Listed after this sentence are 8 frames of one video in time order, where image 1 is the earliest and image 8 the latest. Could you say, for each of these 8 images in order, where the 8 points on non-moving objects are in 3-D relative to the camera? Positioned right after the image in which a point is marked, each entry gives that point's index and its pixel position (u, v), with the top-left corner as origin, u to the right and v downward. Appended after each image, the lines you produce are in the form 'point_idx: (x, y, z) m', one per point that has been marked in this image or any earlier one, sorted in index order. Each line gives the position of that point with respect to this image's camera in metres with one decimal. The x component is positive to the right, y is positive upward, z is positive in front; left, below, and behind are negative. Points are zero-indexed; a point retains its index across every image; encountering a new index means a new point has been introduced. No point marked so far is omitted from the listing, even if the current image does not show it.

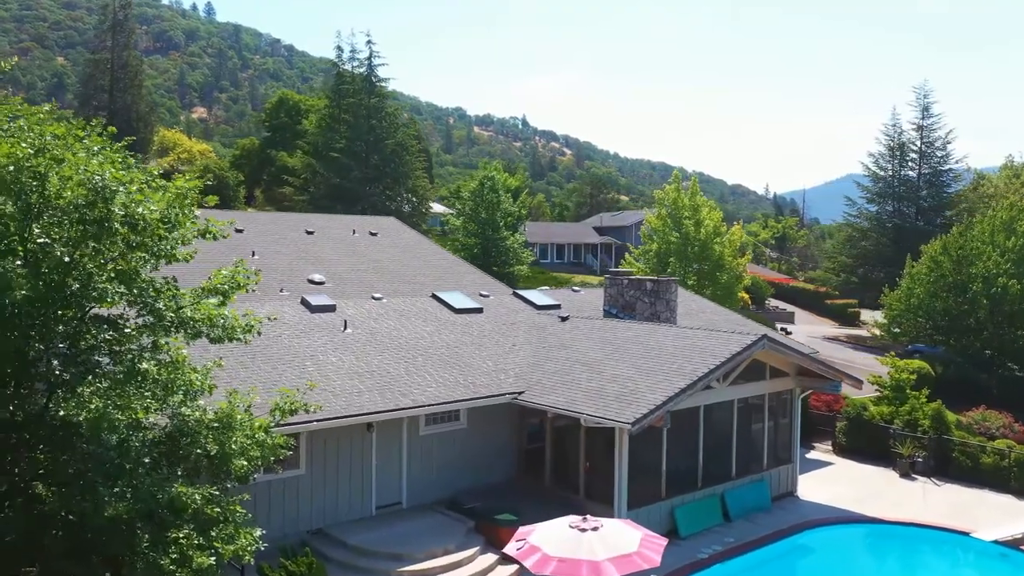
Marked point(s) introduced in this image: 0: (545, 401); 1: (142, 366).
0: (+0.5, -1.7, +12.7) m
1: (-3.3, -0.7, +7.6) m
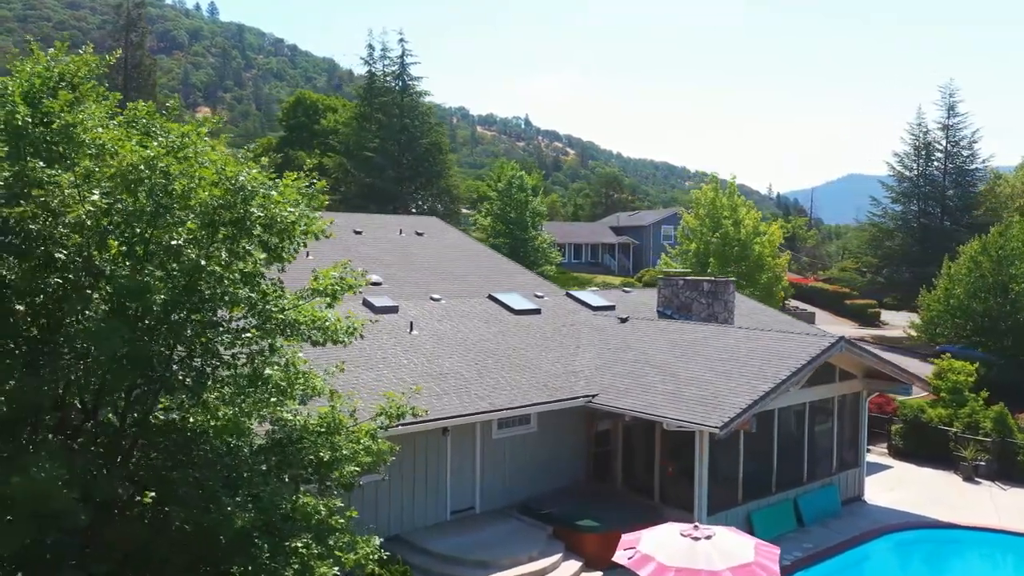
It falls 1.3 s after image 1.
0: (+1.7, -1.8, +12.4) m
1: (-2.2, -0.7, +7.4) m
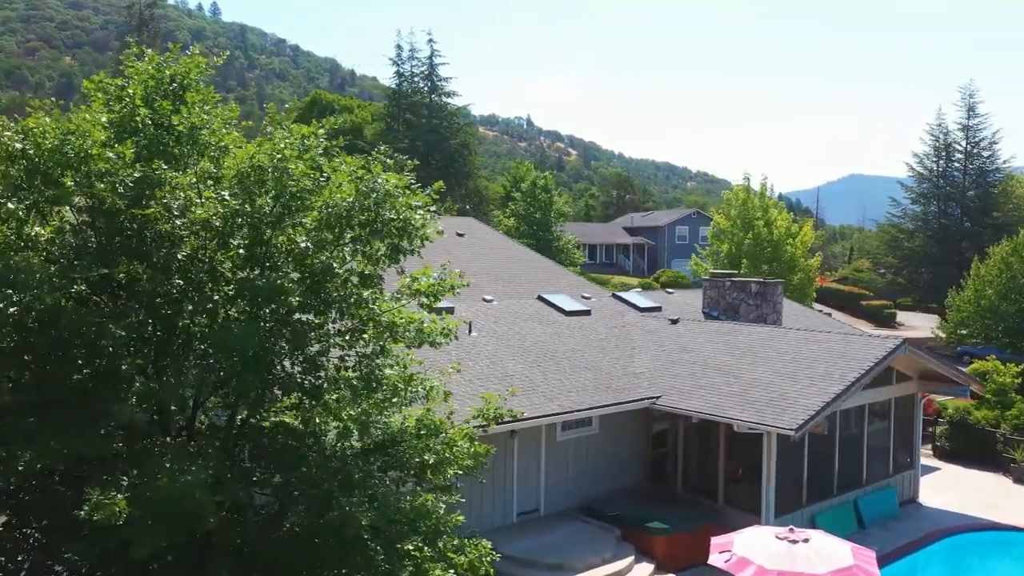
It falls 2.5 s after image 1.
0: (+2.7, -1.8, +12.4) m
1: (-1.2, -0.7, +7.3) m
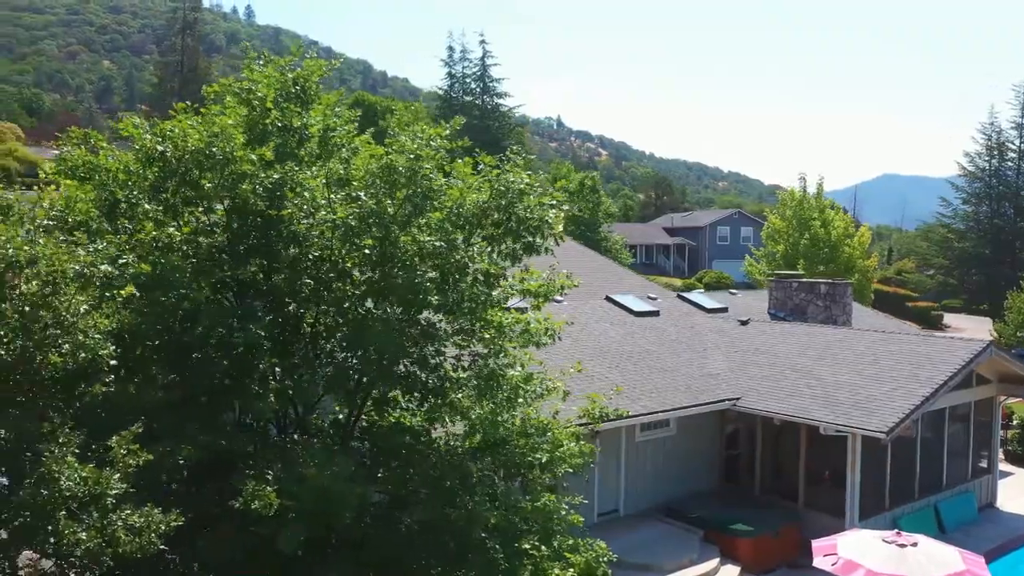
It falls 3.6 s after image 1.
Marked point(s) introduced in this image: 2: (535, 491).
0: (+3.9, -1.8, +12.3) m
1: (-0.1, -0.7, +7.4) m
2: (+0.2, -1.9, +7.7) m
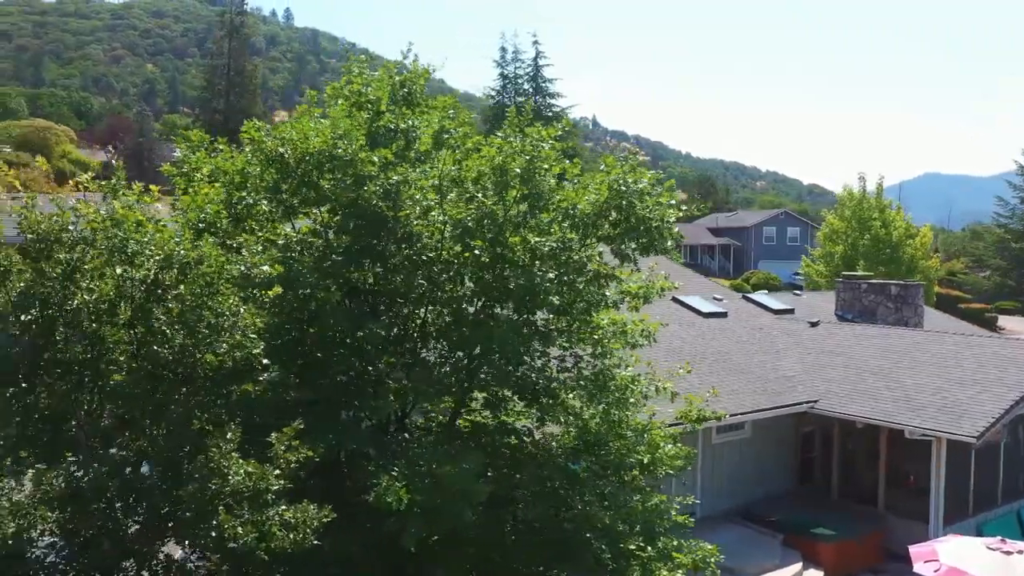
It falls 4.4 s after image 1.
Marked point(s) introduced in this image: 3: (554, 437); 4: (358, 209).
0: (+5.0, -1.8, +12.2) m
1: (+0.8, -0.8, +7.4) m
2: (+1.2, -1.9, +7.6) m
3: (+0.3, -1.3, +7.3) m
4: (-1.3, +0.6, +6.7) m
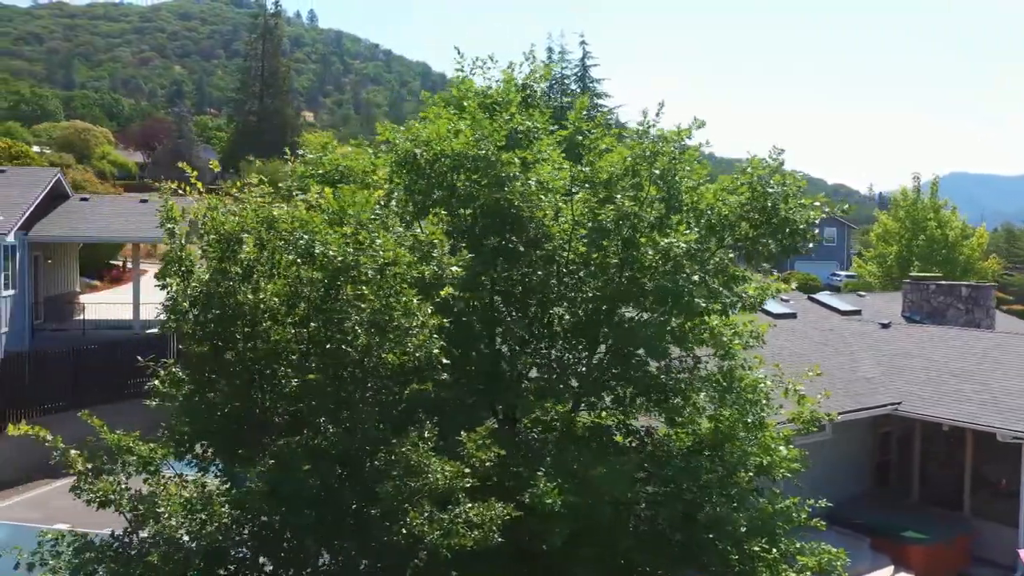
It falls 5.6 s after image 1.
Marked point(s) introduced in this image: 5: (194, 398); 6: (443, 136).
0: (+6.2, -1.8, +12.0) m
1: (+1.9, -0.8, +7.4) m
2: (+2.3, -1.9, +7.6) m
3: (+1.4, -1.3, +7.3) m
4: (-0.2, +0.6, +6.7) m
5: (-2.0, -0.7, +5.1) m
6: (-0.6, +1.2, +6.8) m
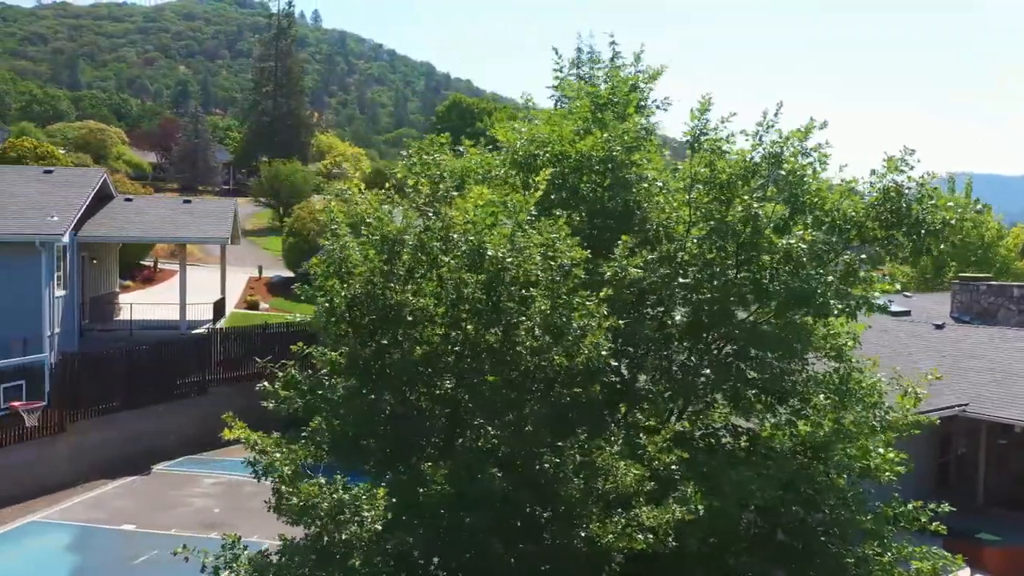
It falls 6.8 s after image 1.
0: (+7.2, -1.9, +12.0) m
1: (+2.9, -0.8, +7.4) m
2: (+3.3, -1.9, +7.6) m
3: (+2.4, -1.3, +7.2) m
4: (+0.8, +0.6, +6.7) m
5: (-1.0, -0.7, +5.1) m
6: (+0.4, +1.2, +6.8) m
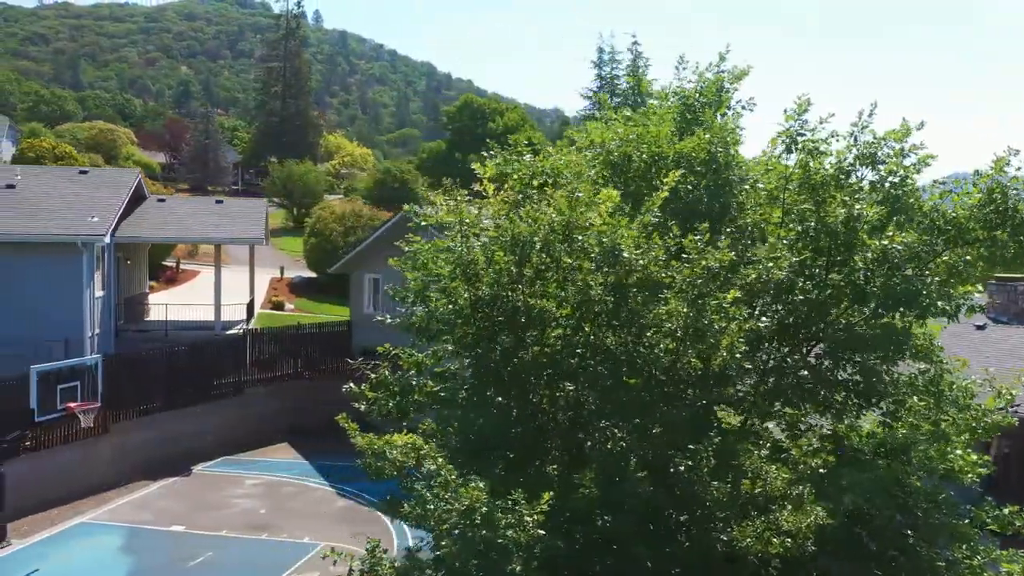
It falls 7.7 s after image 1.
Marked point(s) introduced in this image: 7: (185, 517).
0: (+8.0, -1.9, +12.0) m
1: (+3.7, -0.8, +7.3) m
2: (+4.0, -1.9, +7.6) m
3: (+3.2, -1.3, +7.2) m
4: (+1.5, +0.6, +6.7) m
5: (-0.2, -0.7, +5.0) m
6: (+1.2, +1.2, +6.7) m
7: (-5.2, -3.7, +13.1) m
